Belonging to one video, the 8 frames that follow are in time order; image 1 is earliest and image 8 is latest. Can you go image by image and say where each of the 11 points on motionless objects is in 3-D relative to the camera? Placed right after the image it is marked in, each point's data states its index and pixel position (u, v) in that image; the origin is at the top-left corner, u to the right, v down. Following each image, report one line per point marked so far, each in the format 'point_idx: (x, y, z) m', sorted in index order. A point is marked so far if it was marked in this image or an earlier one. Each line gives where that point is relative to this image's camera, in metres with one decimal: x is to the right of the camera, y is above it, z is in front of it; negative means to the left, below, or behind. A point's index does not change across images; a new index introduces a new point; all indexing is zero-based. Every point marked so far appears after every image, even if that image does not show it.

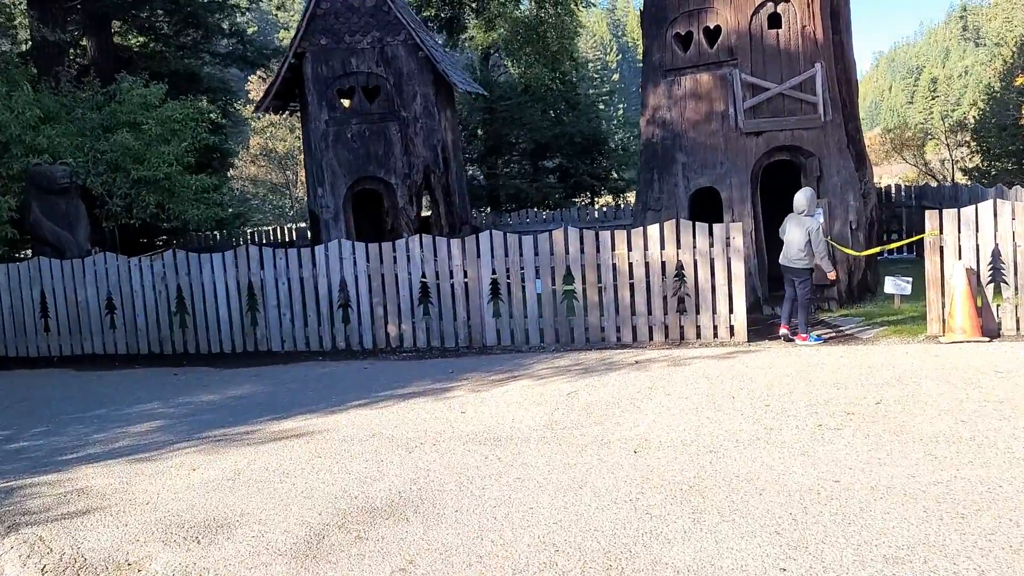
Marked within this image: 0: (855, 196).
0: (+4.2, +1.1, +10.7) m
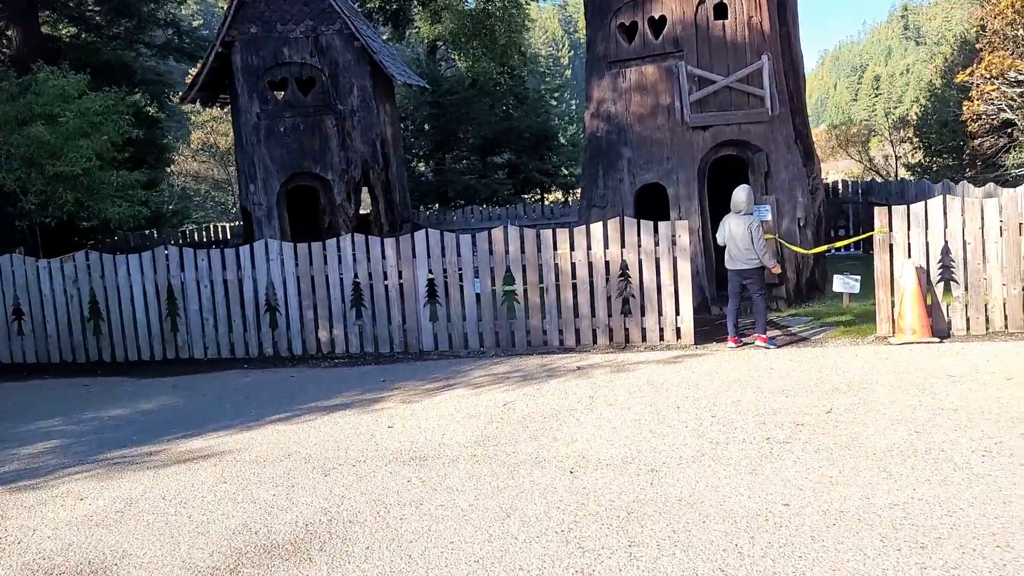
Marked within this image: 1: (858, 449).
0: (+3.4, +1.1, +10.4) m
1: (+1.9, -0.9, +4.9) m
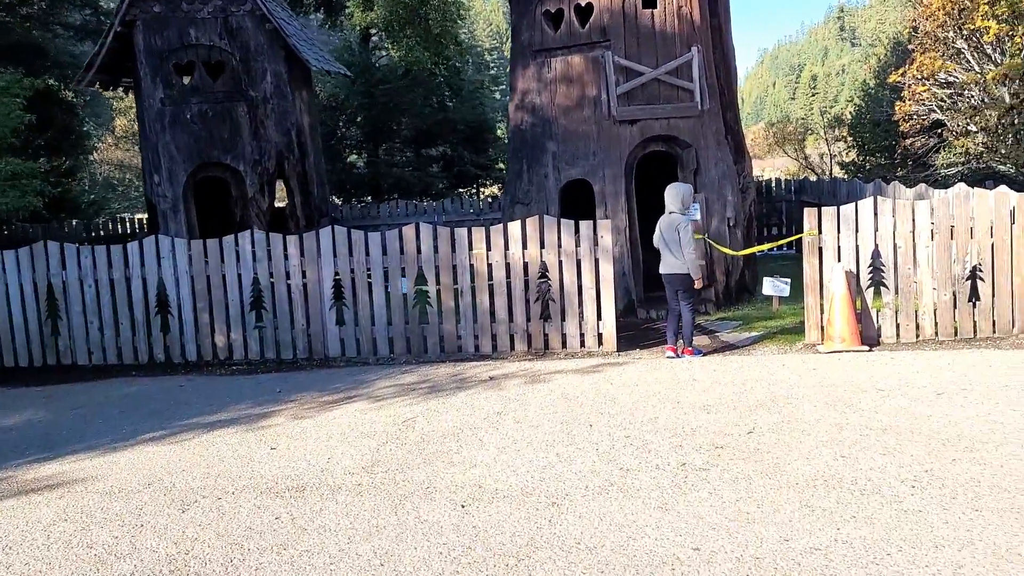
0: (+2.5, +1.1, +10.0) m
1: (+1.4, -1.0, +4.5) m
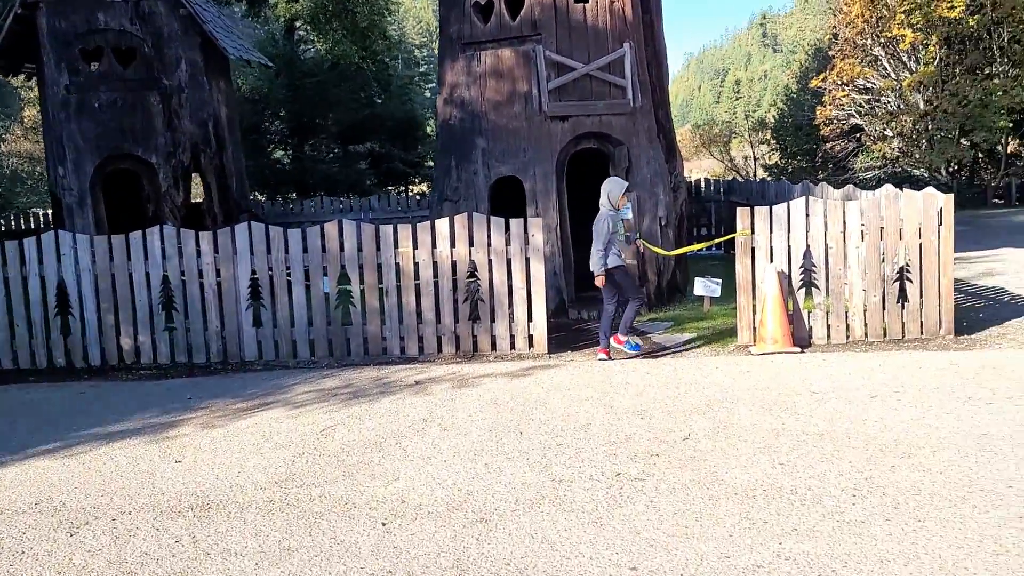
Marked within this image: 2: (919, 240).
0: (+1.7, +1.1, +9.9) m
1: (+1.0, -1.0, +4.3) m
2: (+3.5, +0.4, +7.4) m
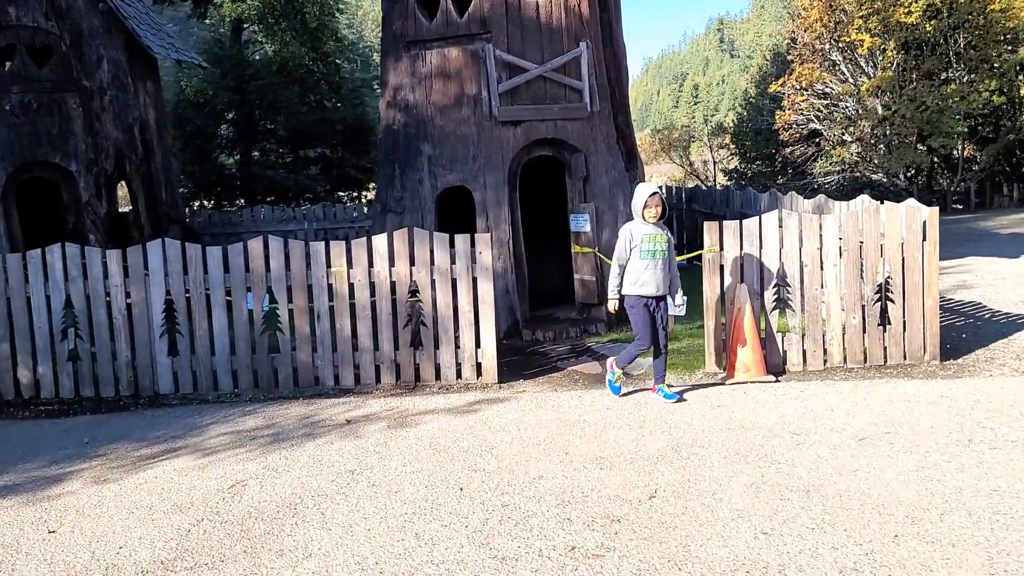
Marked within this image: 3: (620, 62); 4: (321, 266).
0: (+1.2, +0.9, +9.2) m
1: (+0.7, -1.1, +3.6) m
2: (+3.0, +0.2, +6.8) m
3: (+1.3, +2.6, +10.1) m
4: (-1.5, +0.2, +7.1) m
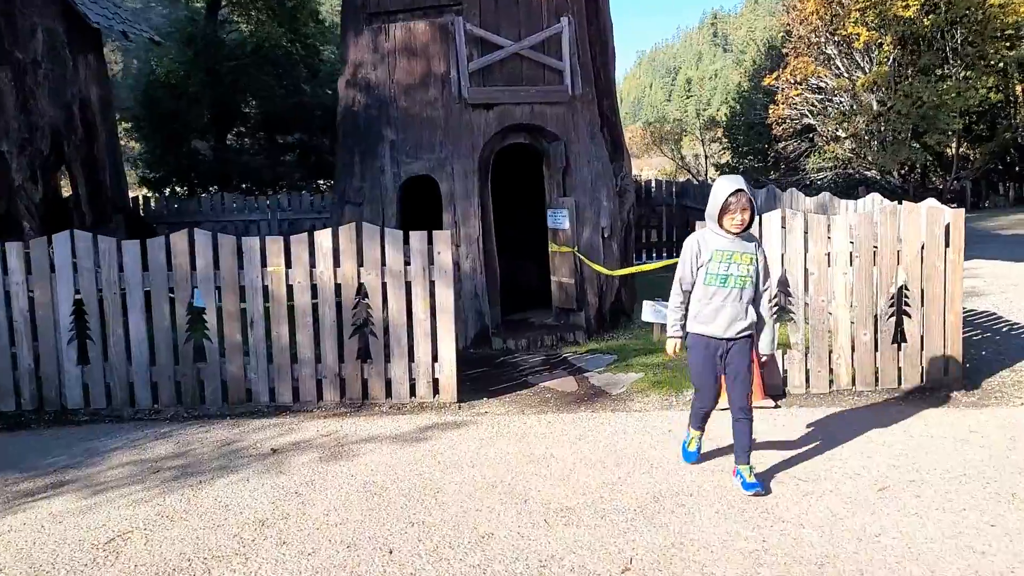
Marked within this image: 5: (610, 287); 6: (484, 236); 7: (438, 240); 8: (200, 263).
0: (+0.9, +0.9, +8.3) m
1: (+0.5, -1.2, +2.7) m
2: (+2.8, +0.2, +6.0) m
3: (+1.0, +2.6, +9.2) m
4: (-1.8, +0.2, +6.2) m
5: (+1.0, 0.0, +8.5) m
6: (-0.3, +0.5, +8.1) m
7: (-0.5, +0.3, +6.1) m
8: (-2.2, +0.2, +6.1) m
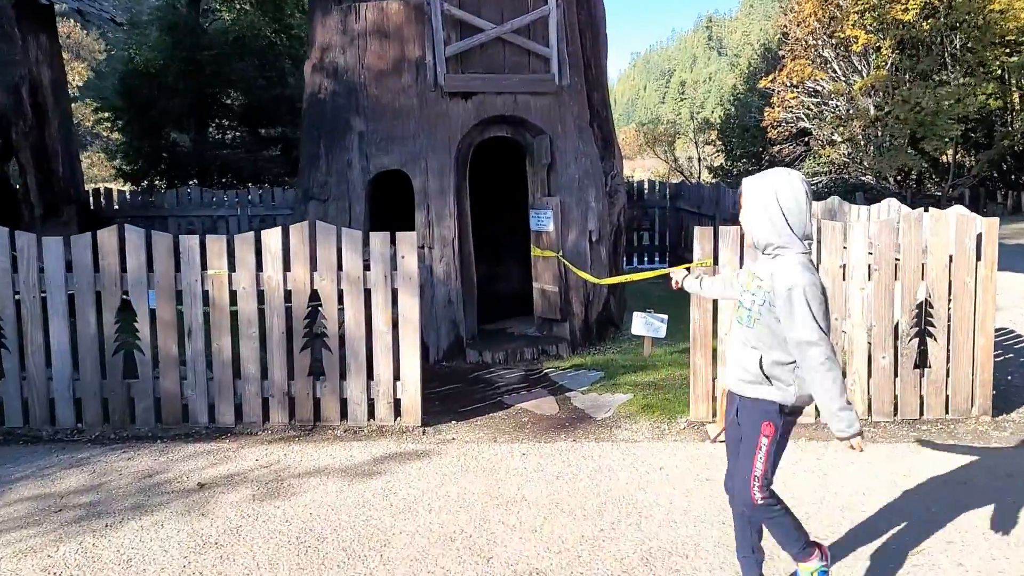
0: (+0.7, +0.8, +7.6) m
1: (+0.3, -1.3, +2.0) m
2: (+2.6, 0.0, +5.3) m
3: (+0.8, +2.5, +8.5) m
4: (-2.0, +0.1, +5.4) m
5: (+0.8, -0.1, +7.8) m
6: (-0.4, +0.4, +7.4) m
7: (-0.7, +0.3, +5.4) m
8: (-2.3, +0.1, +5.4) m
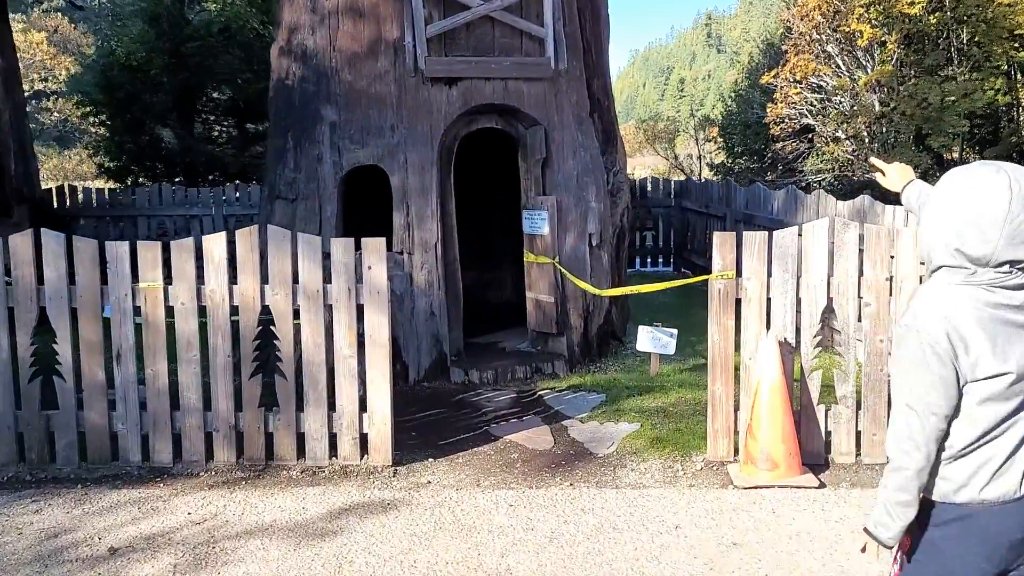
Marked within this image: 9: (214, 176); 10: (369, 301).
0: (+0.7, +0.7, +6.8) m
1: (+0.3, -1.4, +1.1) m
2: (+2.5, 0.0, +4.5) m
3: (+0.8, +2.4, +7.6) m
4: (-2.0, 0.0, +4.6) m
5: (+0.7, -0.1, +6.9) m
6: (-0.5, +0.3, +6.5) m
7: (-0.7, +0.2, +4.6) m
8: (-2.4, +0.1, +4.6) m
9: (-6.9, +2.5, +20.0) m
10: (-0.7, -0.1, +4.6) m
